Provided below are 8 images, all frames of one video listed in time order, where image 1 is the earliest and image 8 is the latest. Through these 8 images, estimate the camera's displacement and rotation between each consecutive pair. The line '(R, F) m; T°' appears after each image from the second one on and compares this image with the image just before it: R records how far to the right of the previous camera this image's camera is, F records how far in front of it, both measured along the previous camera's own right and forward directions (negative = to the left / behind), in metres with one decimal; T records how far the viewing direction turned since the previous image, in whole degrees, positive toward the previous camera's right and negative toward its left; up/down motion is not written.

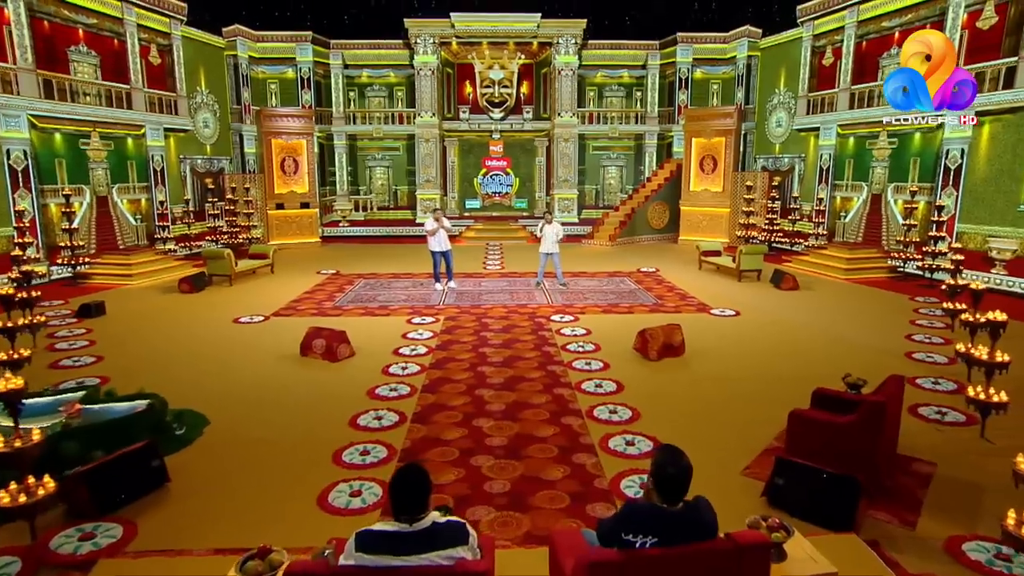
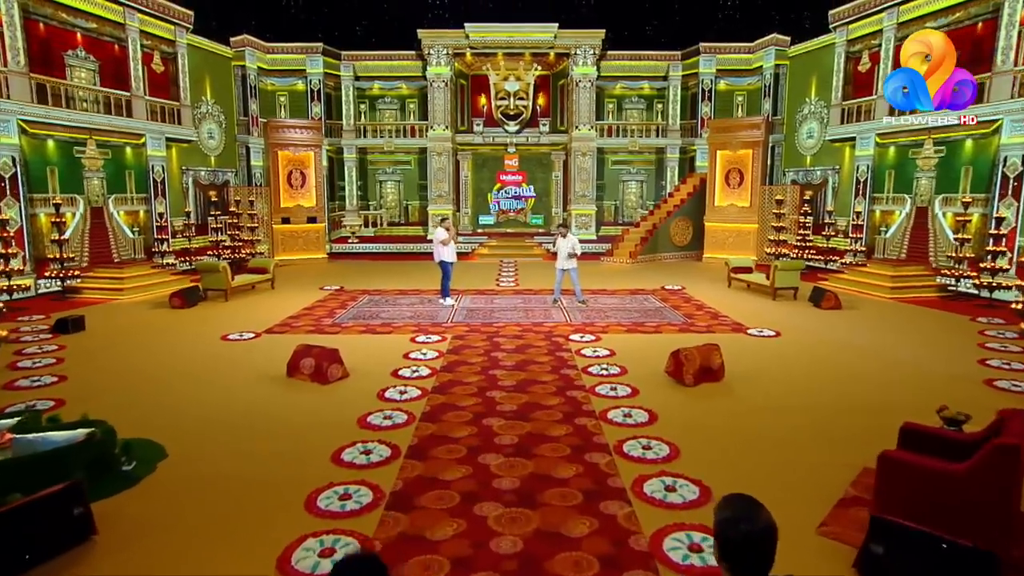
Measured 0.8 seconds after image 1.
(0.0, +0.8) m; -1°
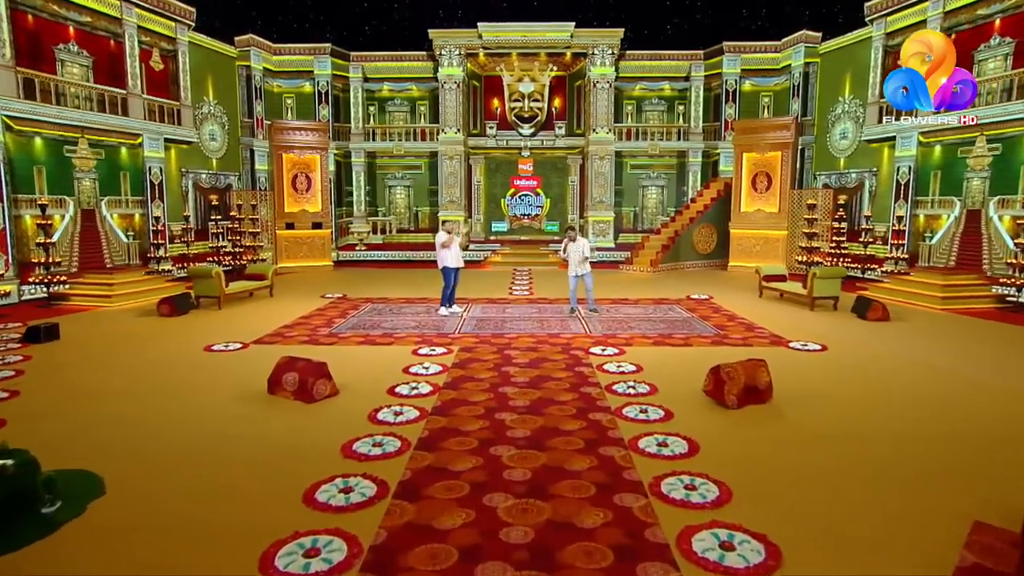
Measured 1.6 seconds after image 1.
(0.0, +0.8) m; -1°
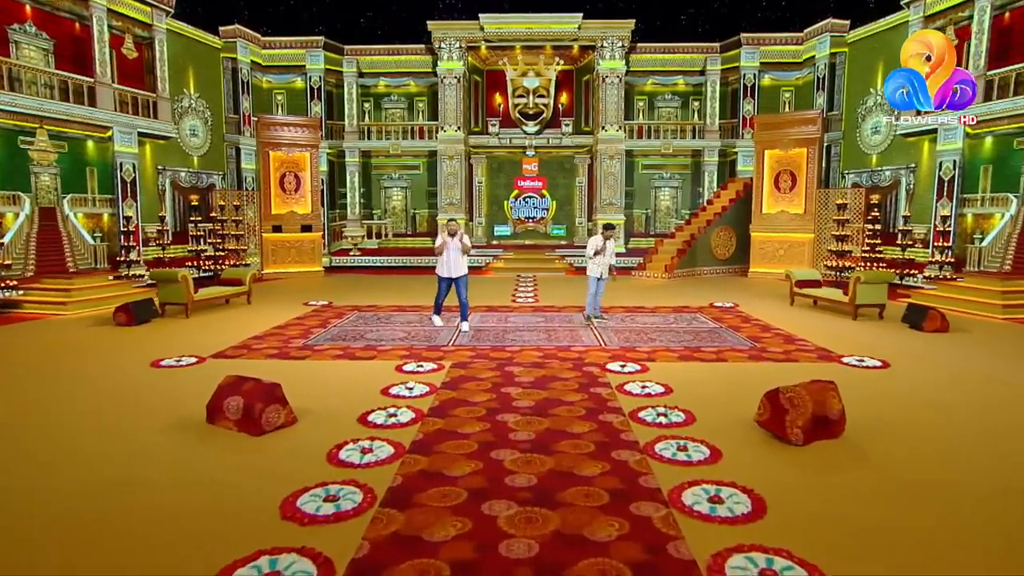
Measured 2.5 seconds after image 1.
(0.0, +1.1) m; 0°
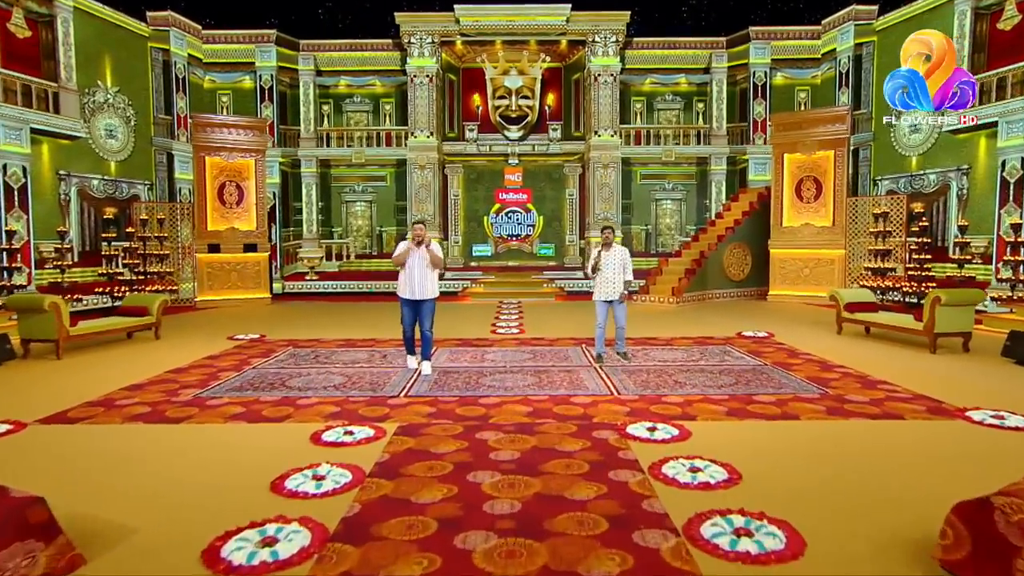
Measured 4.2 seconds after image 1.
(+0.1, +2.1) m; +1°
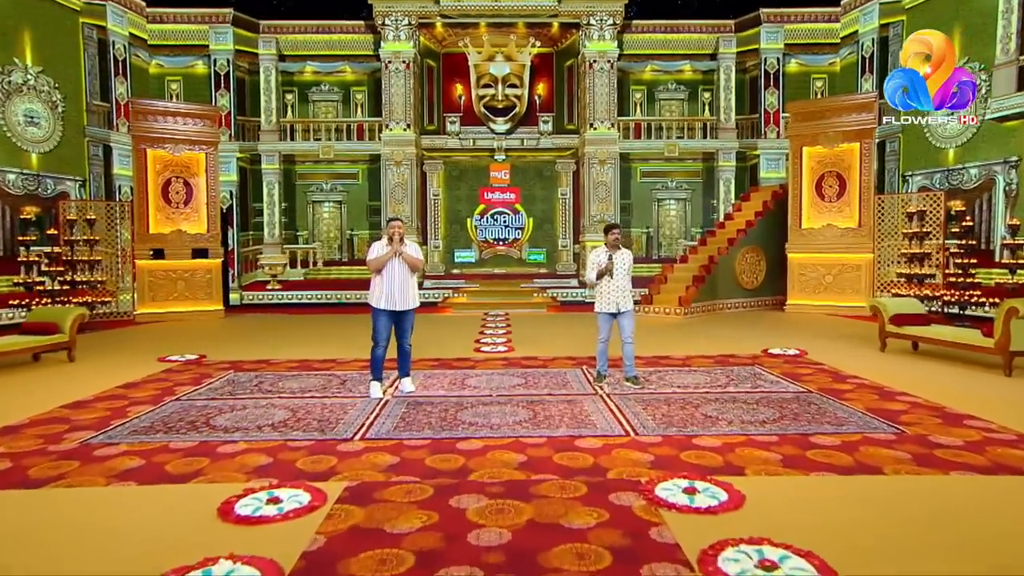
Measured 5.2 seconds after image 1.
(0.0, +1.4) m; +1°
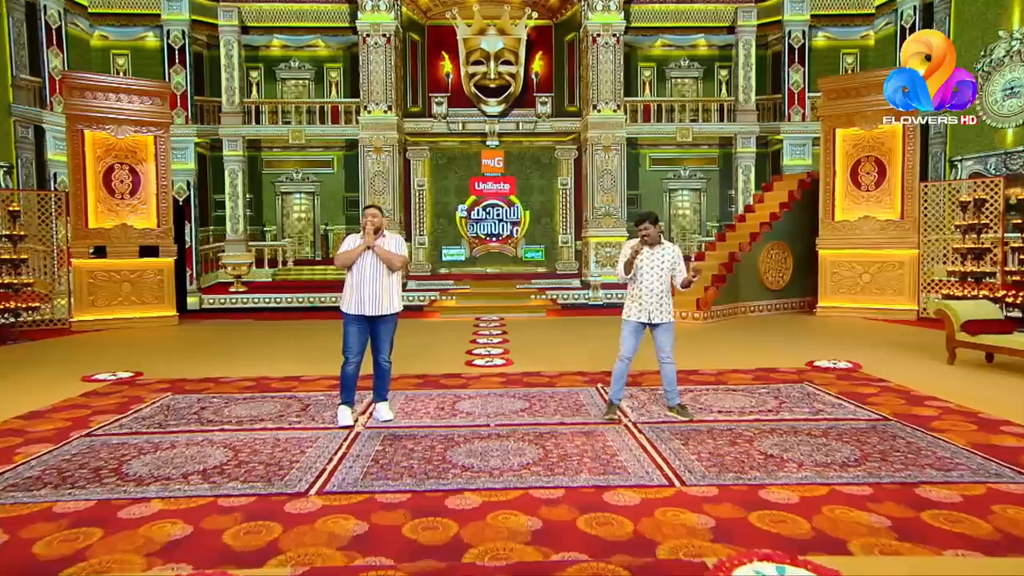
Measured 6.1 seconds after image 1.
(-0.1, +1.3) m; +1°
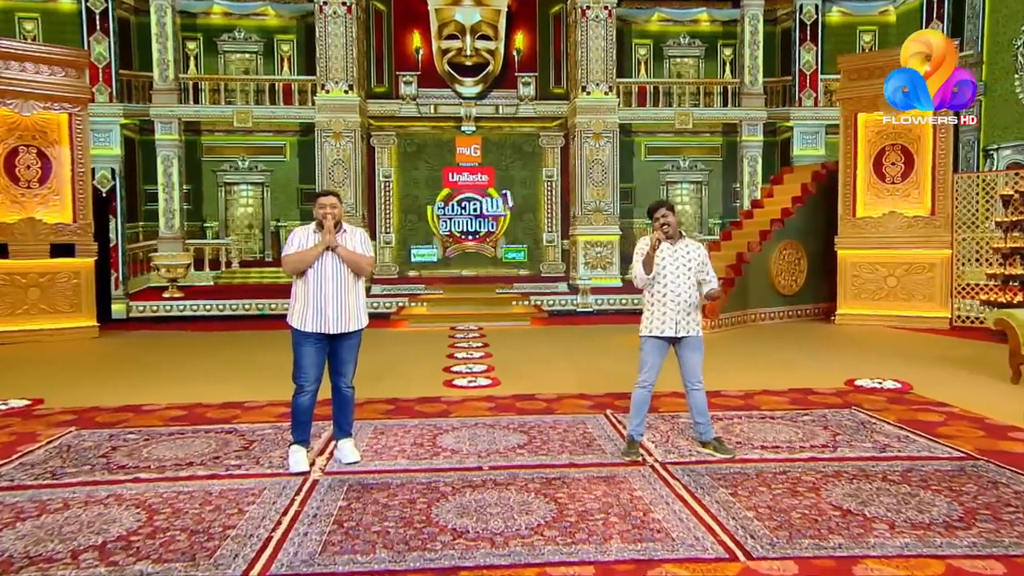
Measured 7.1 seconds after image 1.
(-0.3, +1.2) m; +4°
